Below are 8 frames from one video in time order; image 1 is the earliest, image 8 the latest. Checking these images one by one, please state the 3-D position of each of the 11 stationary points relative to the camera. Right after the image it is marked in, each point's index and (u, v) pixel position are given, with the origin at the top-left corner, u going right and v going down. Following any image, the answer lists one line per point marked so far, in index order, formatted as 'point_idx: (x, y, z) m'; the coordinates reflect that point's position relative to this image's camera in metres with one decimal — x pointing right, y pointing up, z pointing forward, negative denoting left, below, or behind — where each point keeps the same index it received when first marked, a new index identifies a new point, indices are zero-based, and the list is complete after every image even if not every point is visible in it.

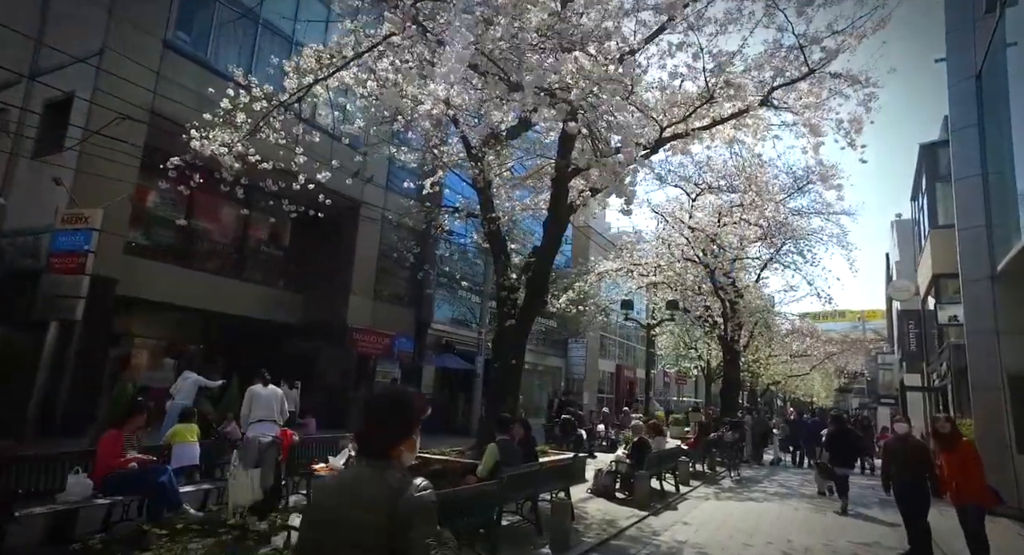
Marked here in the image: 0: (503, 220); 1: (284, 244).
0: (-0.2, +1.2, +12.1) m
1: (-7.2, +1.1, +19.2) m
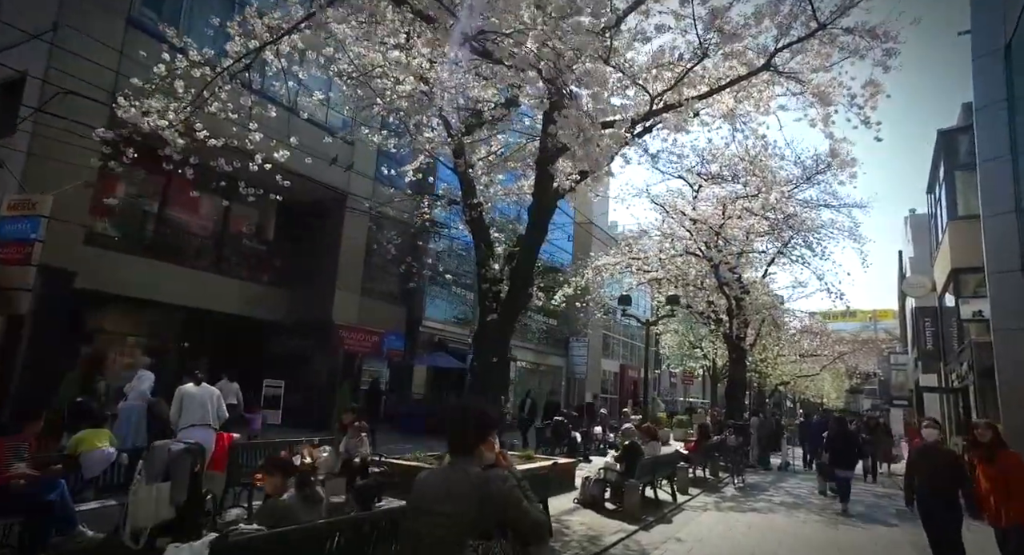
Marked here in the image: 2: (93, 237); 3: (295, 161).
0: (-0.5, +1.3, +11.3) m
1: (-7.4, +1.2, +18.5) m
2: (-9.7, +1.0, +13.9) m
3: (-6.3, +3.3, +16.0) m
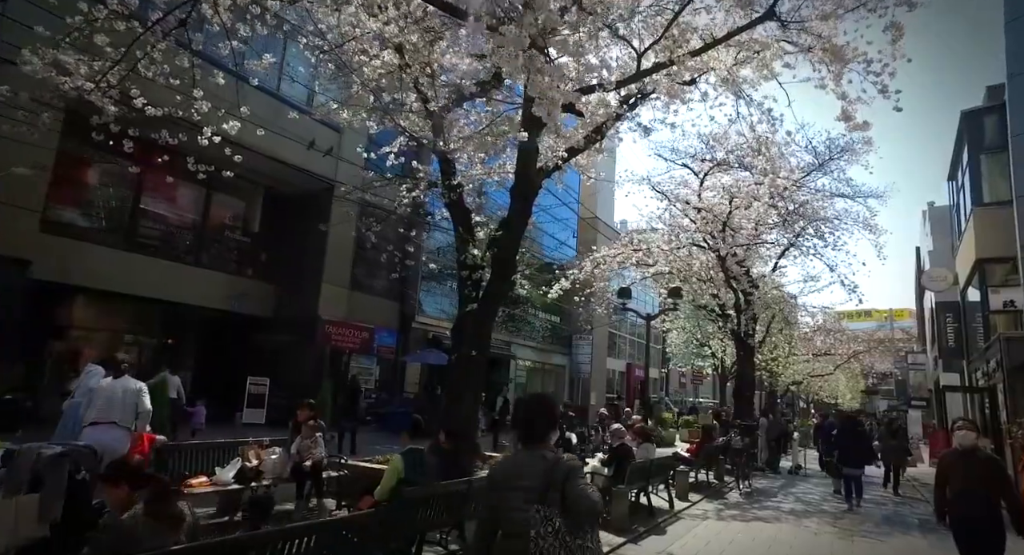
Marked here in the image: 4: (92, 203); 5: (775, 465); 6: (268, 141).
0: (-0.8, +1.6, +10.4) m
1: (-7.6, +1.4, +17.7) m
2: (-9.9, +1.1, +13.2) m
3: (-6.5, +3.5, +15.3) m
4: (-9.6, +1.7, +13.8) m
5: (+7.6, -5.4, +17.5) m
6: (-6.5, +3.6, +15.2) m
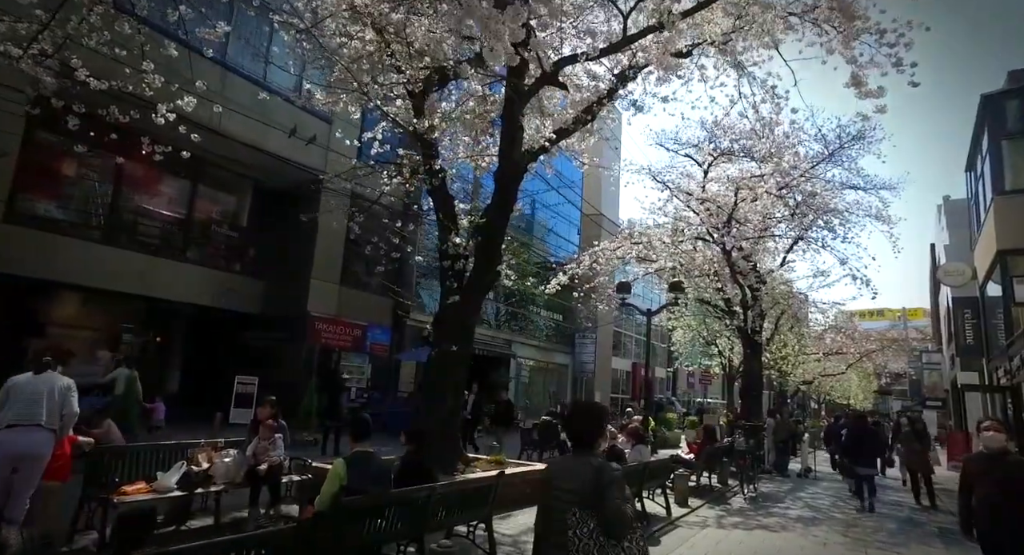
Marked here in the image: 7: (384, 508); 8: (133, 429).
0: (-1.0, +1.7, +9.8) m
1: (-7.7, +1.5, +17.2) m
2: (-10.1, +1.3, +12.7) m
3: (-6.7, +3.6, +14.7) m
4: (-9.8, +1.8, +13.4) m
5: (+7.5, -5.3, +16.7) m
6: (-6.6, +3.7, +14.7) m
7: (-1.0, -1.8, +4.7) m
8: (-6.0, -2.4, +9.6) m
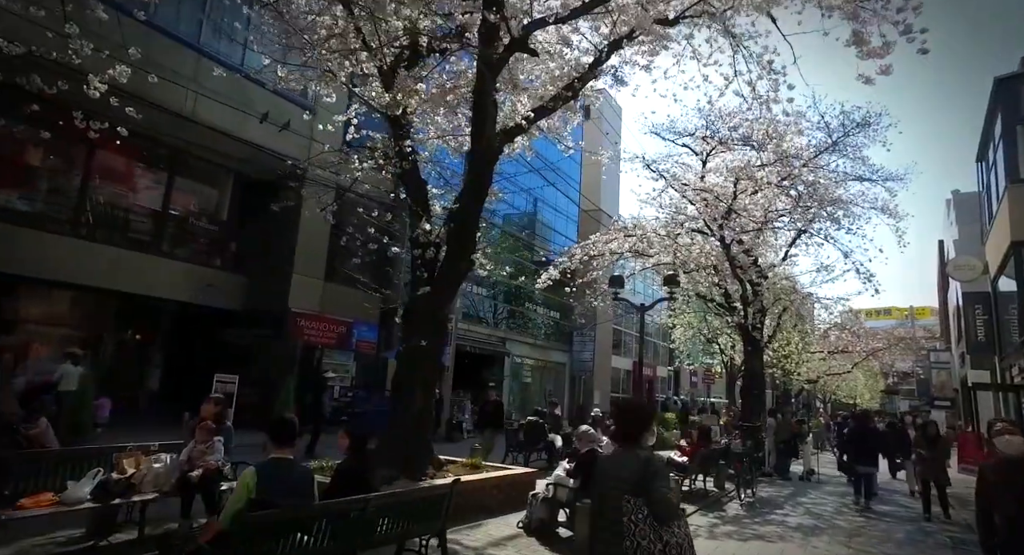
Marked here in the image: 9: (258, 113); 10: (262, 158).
0: (-1.4, +1.8, +9.2) m
1: (-8.0, +1.7, +16.6) m
2: (-10.4, +1.4, +12.1) m
3: (-7.0, +3.8, +14.1) m
4: (-10.1, +1.9, +12.8) m
5: (+7.2, -5.1, +16.0) m
6: (-6.9, +3.9, +14.1) m
7: (-1.4, -1.6, +4.0) m
8: (-6.3, -2.3, +9.0) m
9: (-6.2, +4.1, +15.1) m
10: (-6.5, +3.1, +15.8) m
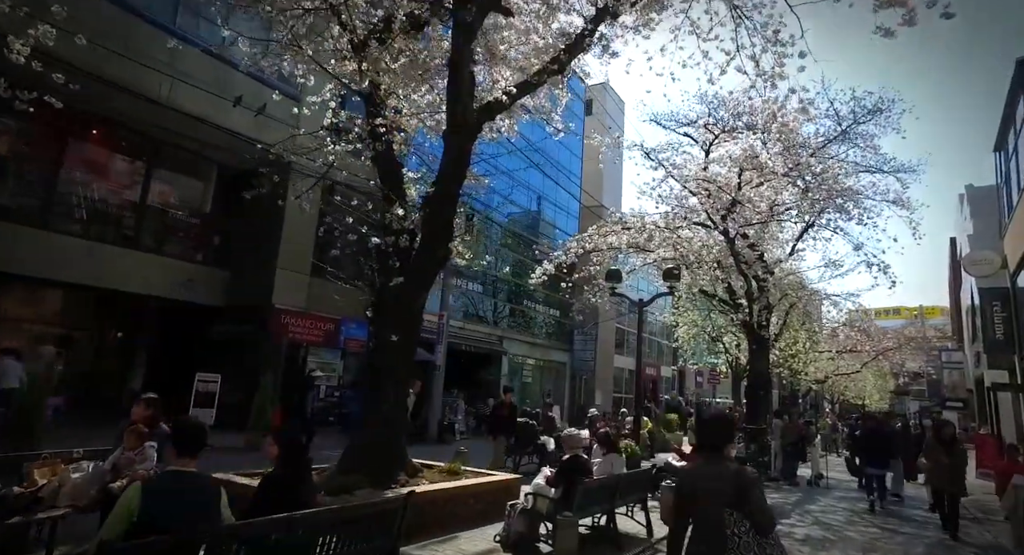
0: (-1.6, +2.0, +8.5) m
1: (-8.1, +1.8, +16.0) m
2: (-10.6, +1.5, +11.6) m
3: (-7.2, +3.9, +13.5) m
4: (-10.3, +2.1, +12.2) m
5: (+7.1, -5.0, +15.2) m
6: (-7.1, +4.0, +13.5) m
7: (-1.7, -1.5, +3.4) m
8: (-6.6, -2.2, +8.4) m
9: (-6.3, +4.2, +14.4) m
10: (-6.7, +3.2, +15.2) m
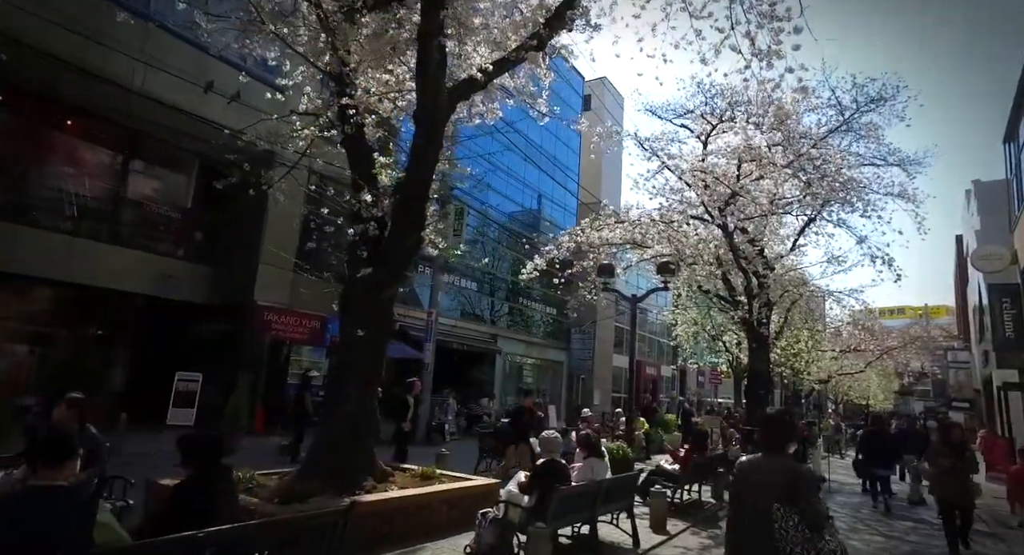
0: (-1.9, +2.1, +8.0) m
1: (-8.4, +1.9, +15.5) m
2: (-10.9, +1.6, +11.1) m
3: (-7.4, +4.0, +13.0) m
4: (-10.6, +2.2, +11.7) m
5: (+6.8, -4.9, +14.7) m
6: (-7.4, +4.1, +13.0) m
7: (-2.0, -1.4, +2.8) m
8: (-6.9, -2.0, +7.9) m
9: (-6.6, +4.3, +14.0) m
10: (-7.0, +3.3, +14.7) m
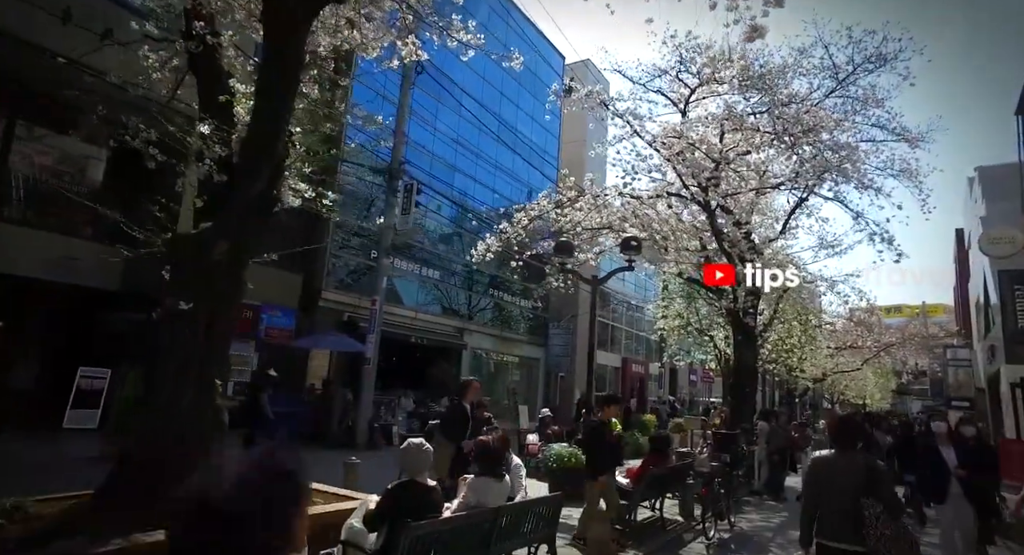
0: (-2.9, +2.5, +6.2) m
1: (-9.5, +2.3, +13.7) m
2: (-11.9, +2.0, +9.3) m
3: (-8.5, +4.4, +11.2) m
4: (-11.6, +2.6, +9.9) m
5: (+5.7, -4.5, +12.9) m
6: (-8.4, +4.5, +11.2) m
7: (-3.0, -1.0, +1.1) m
8: (-7.9, -1.7, +6.1) m
9: (-7.7, +4.7, +12.2) m
10: (-8.0, +3.7, +12.9) m
